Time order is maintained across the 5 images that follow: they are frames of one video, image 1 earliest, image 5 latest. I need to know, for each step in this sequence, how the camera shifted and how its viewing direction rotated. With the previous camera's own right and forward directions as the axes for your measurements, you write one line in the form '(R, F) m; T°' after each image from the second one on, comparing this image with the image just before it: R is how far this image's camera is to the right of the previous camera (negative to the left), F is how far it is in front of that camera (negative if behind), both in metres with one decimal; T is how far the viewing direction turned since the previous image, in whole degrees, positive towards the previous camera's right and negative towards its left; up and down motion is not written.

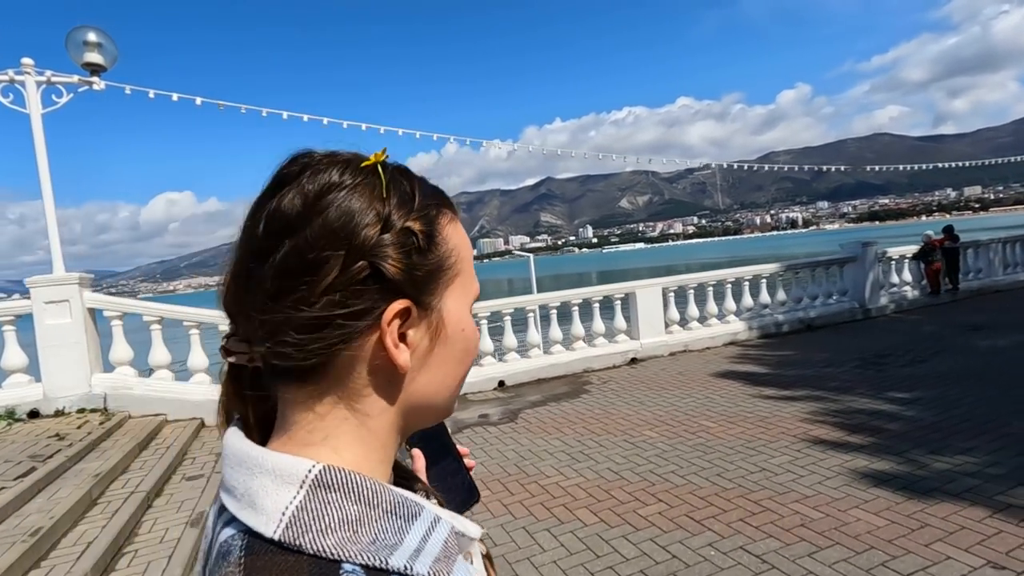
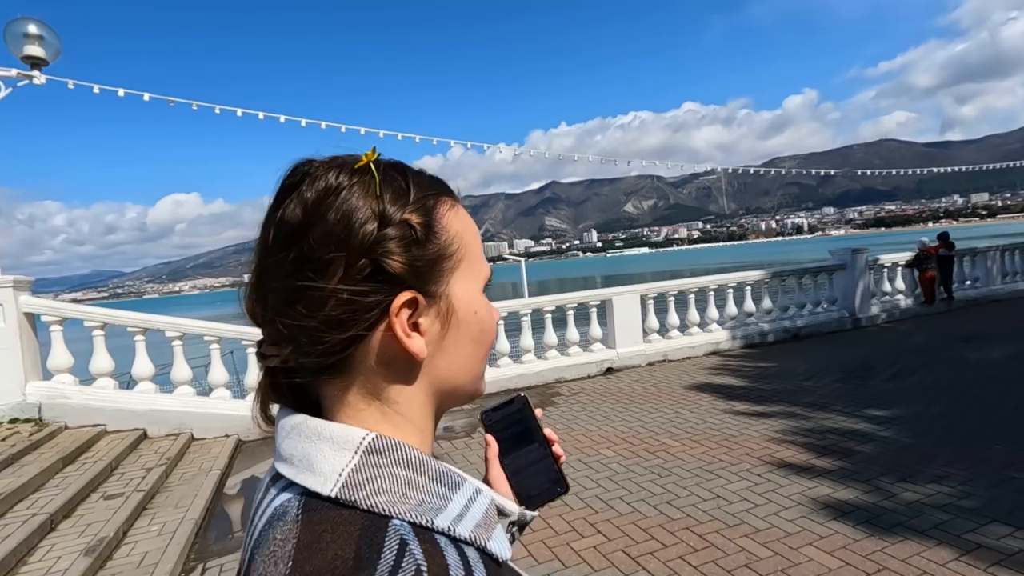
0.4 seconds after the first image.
(+0.5, +0.3) m; 0°
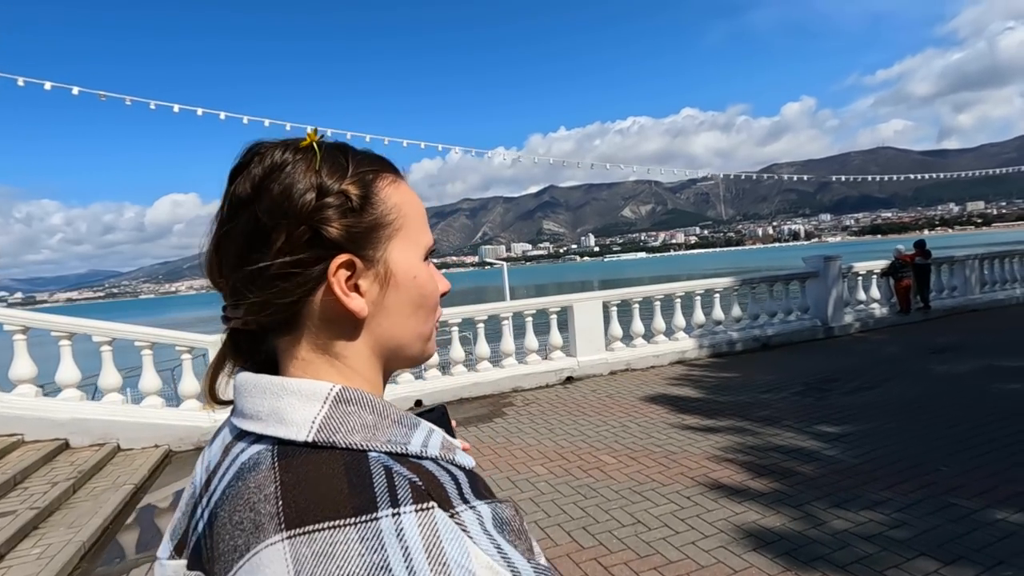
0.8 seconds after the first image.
(+0.6, +0.3) m; 0°
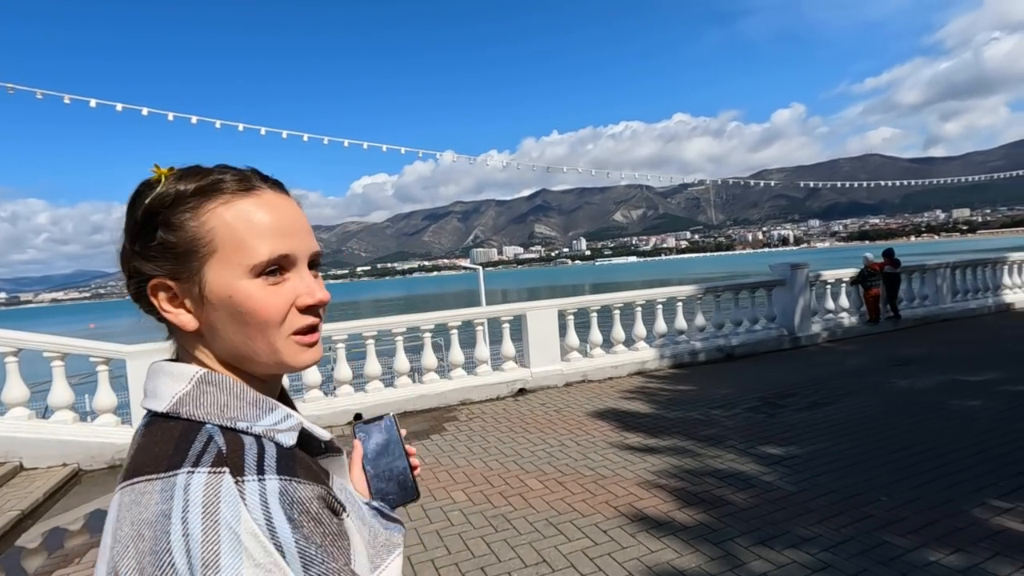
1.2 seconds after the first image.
(+0.6, +0.3) m; +1°
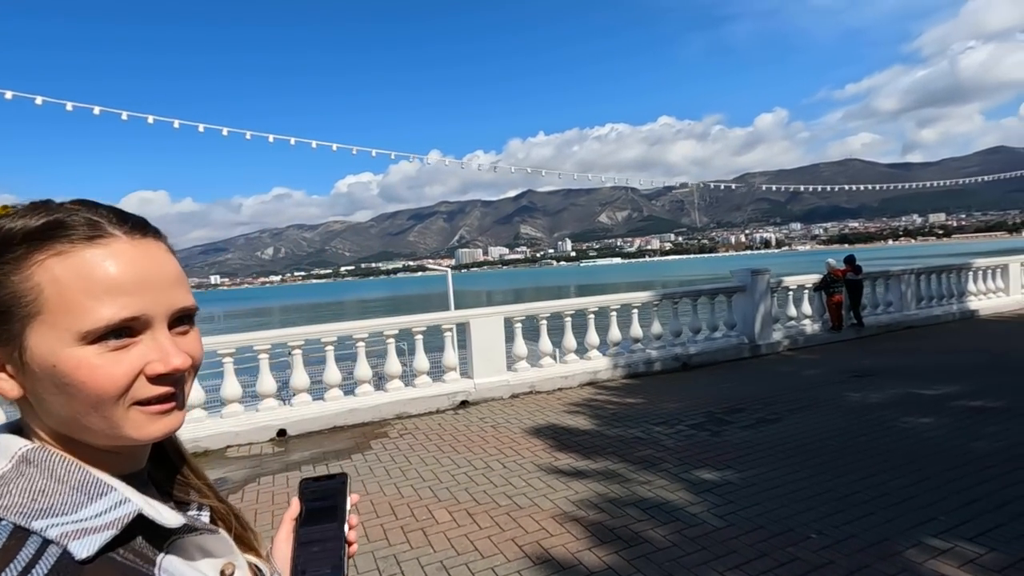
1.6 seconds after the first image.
(+0.6, +0.4) m; +2°
